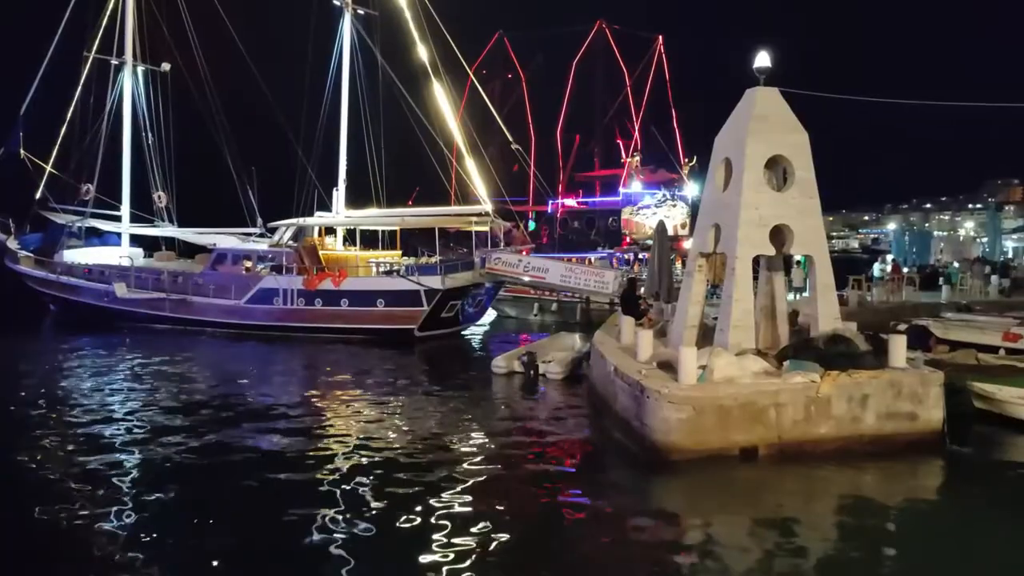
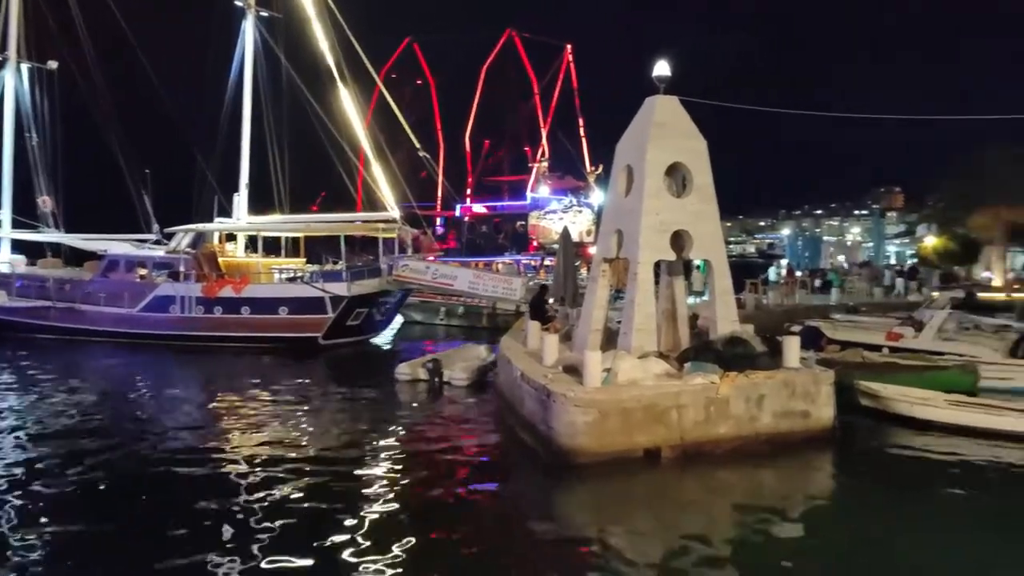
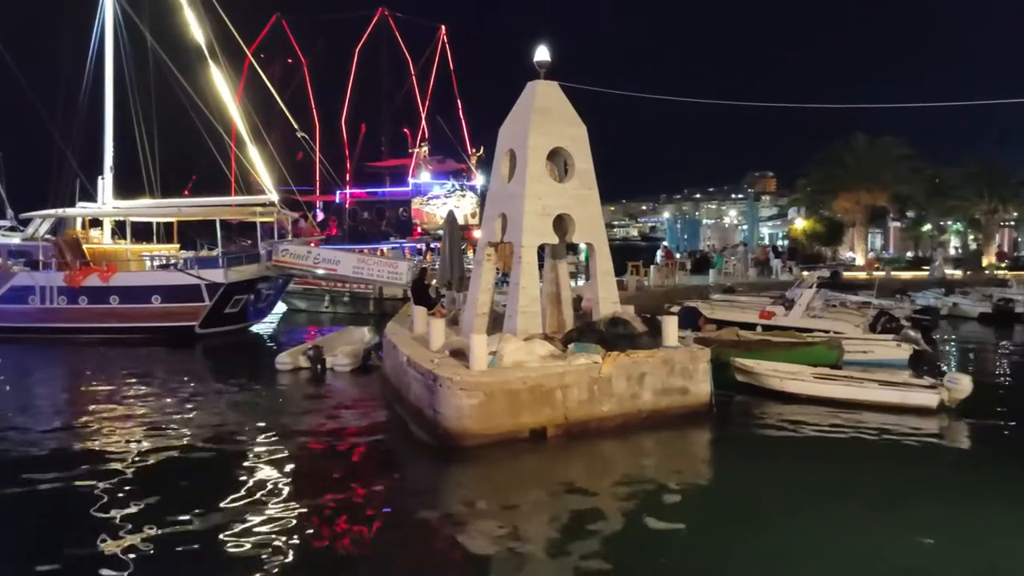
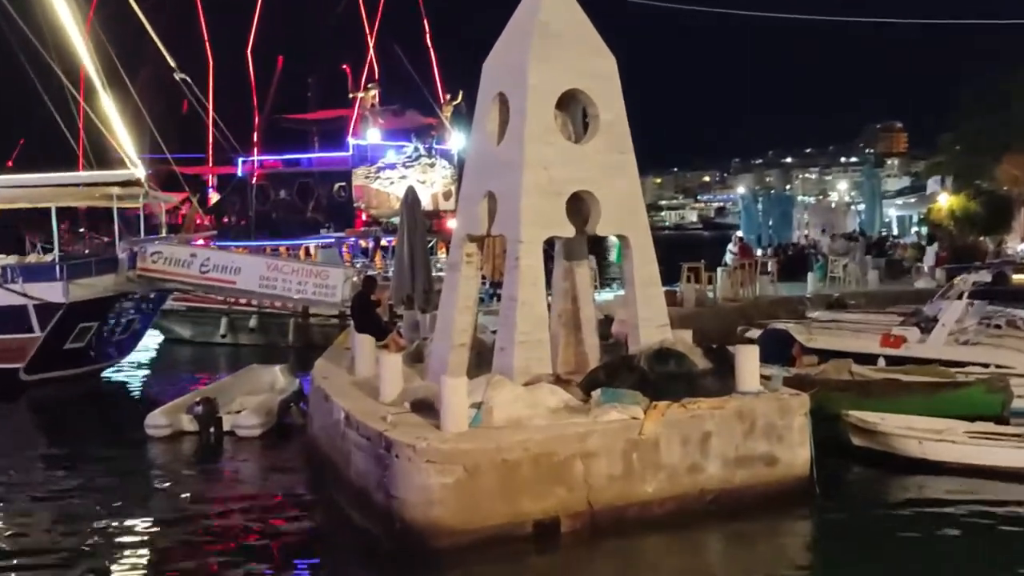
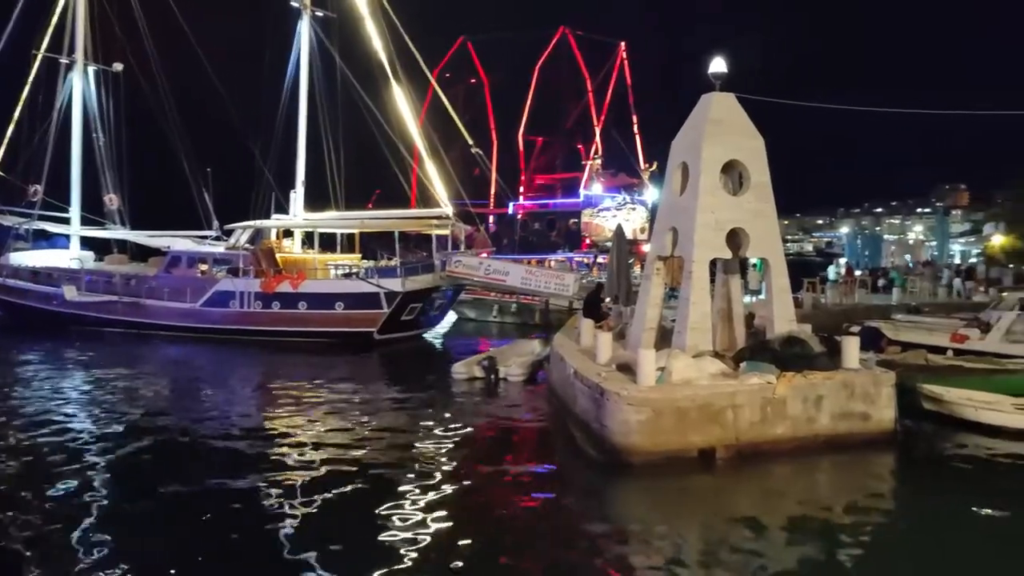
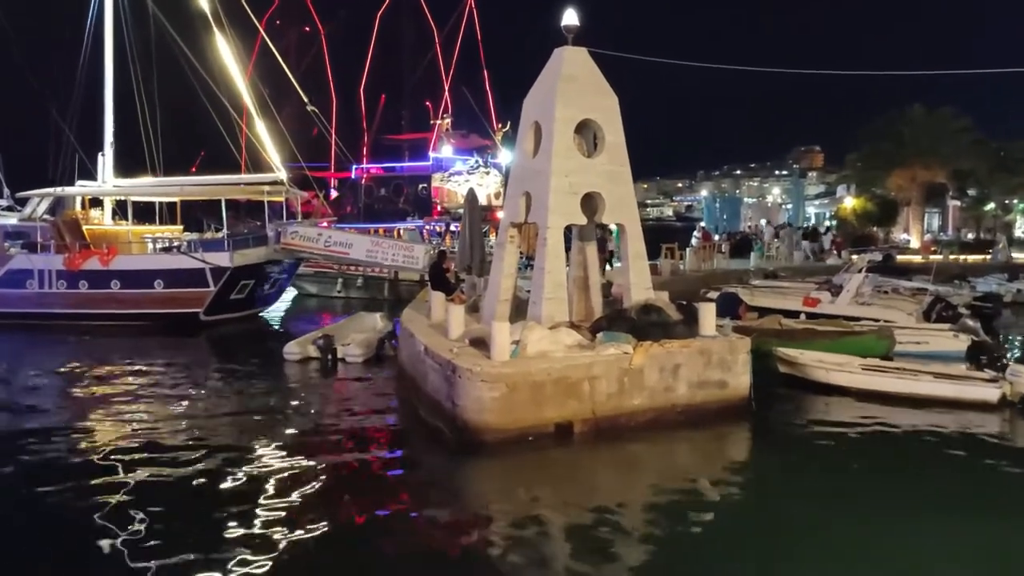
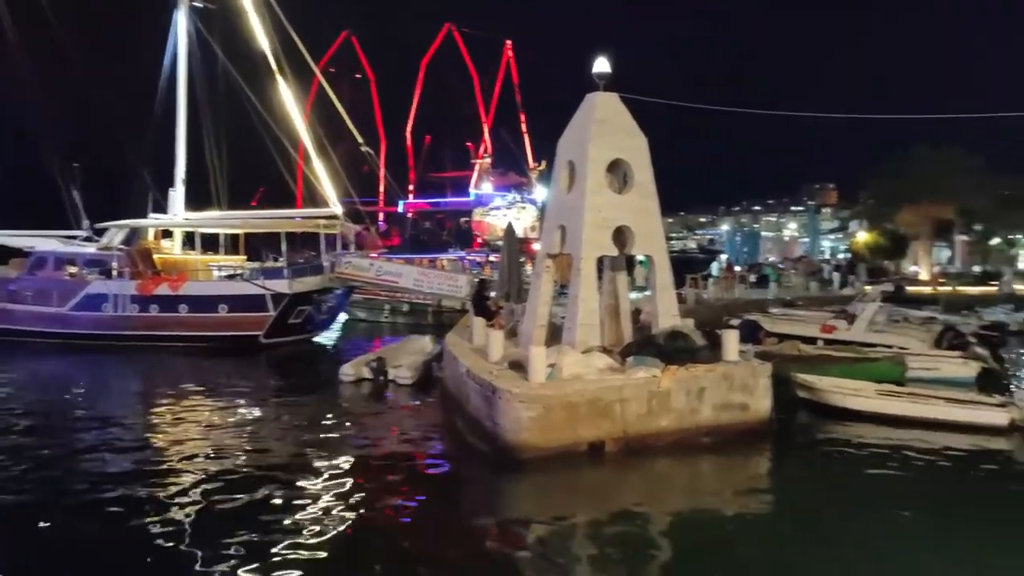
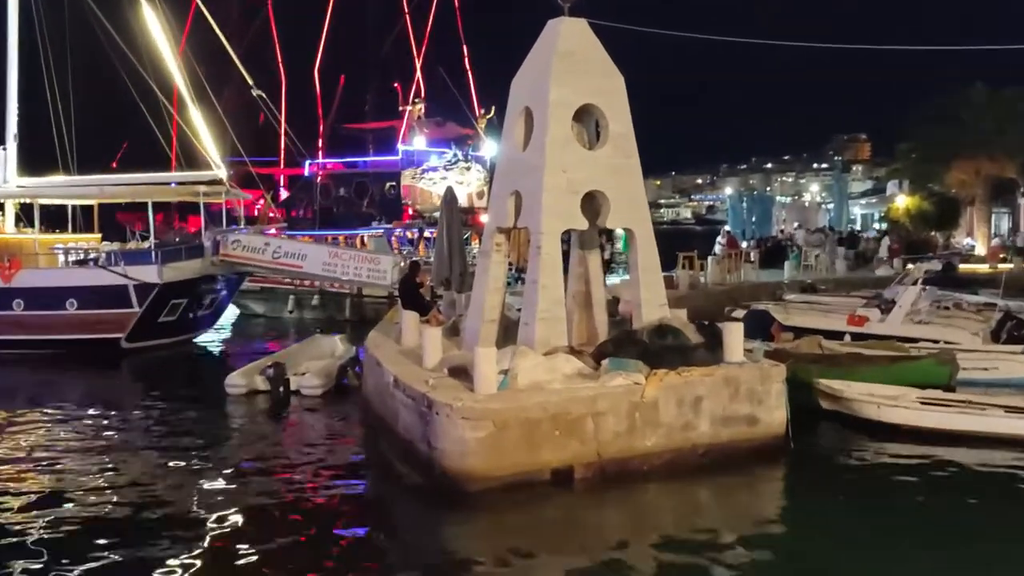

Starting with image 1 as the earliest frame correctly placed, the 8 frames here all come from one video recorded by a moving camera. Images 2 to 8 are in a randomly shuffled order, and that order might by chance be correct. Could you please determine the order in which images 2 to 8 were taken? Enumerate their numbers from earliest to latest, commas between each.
5, 2, 7, 3, 6, 8, 4
